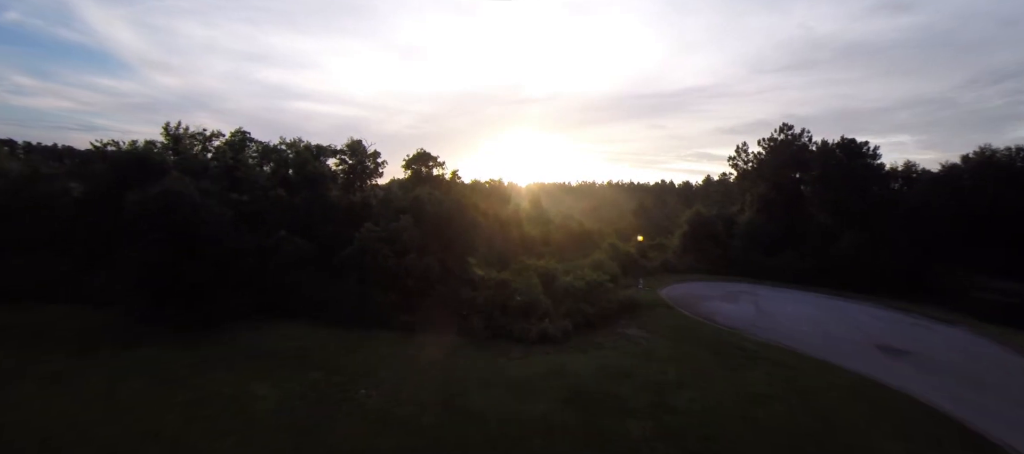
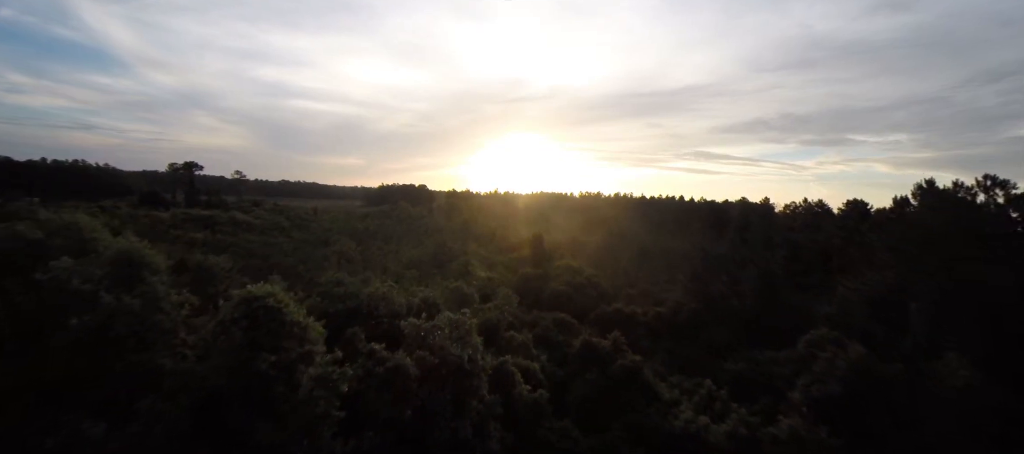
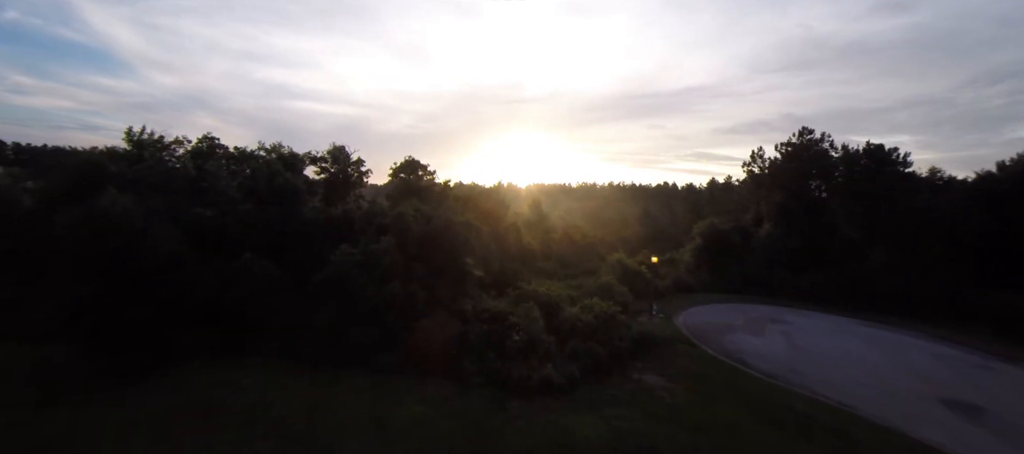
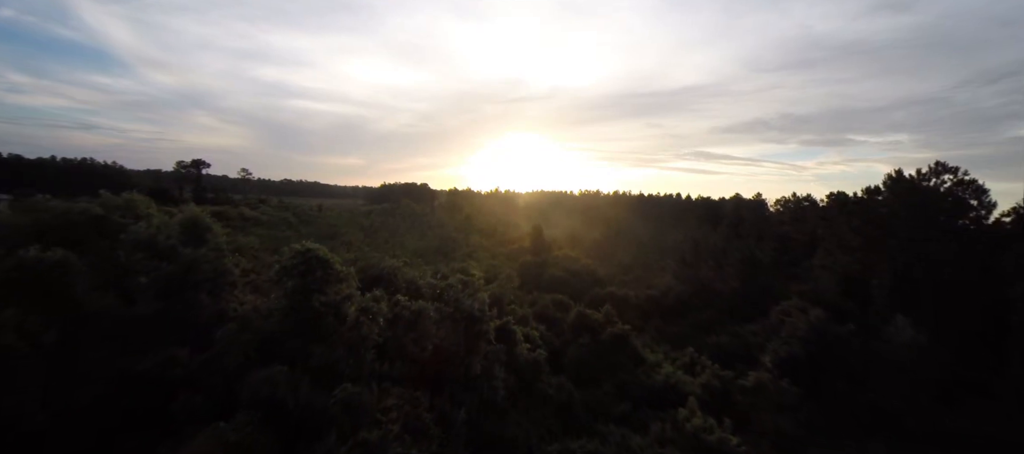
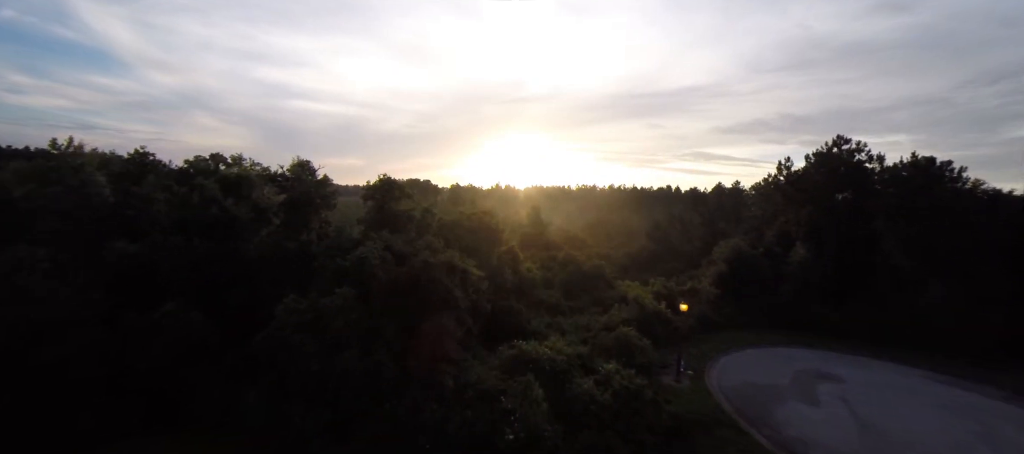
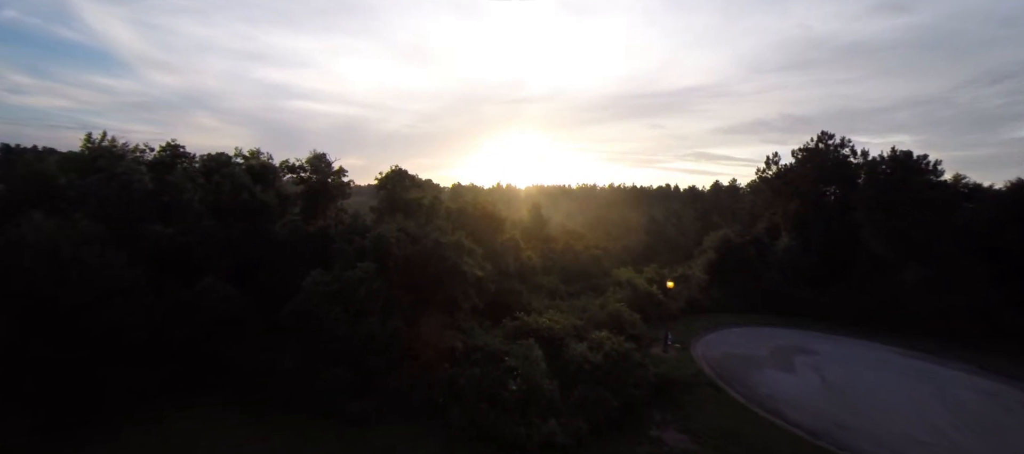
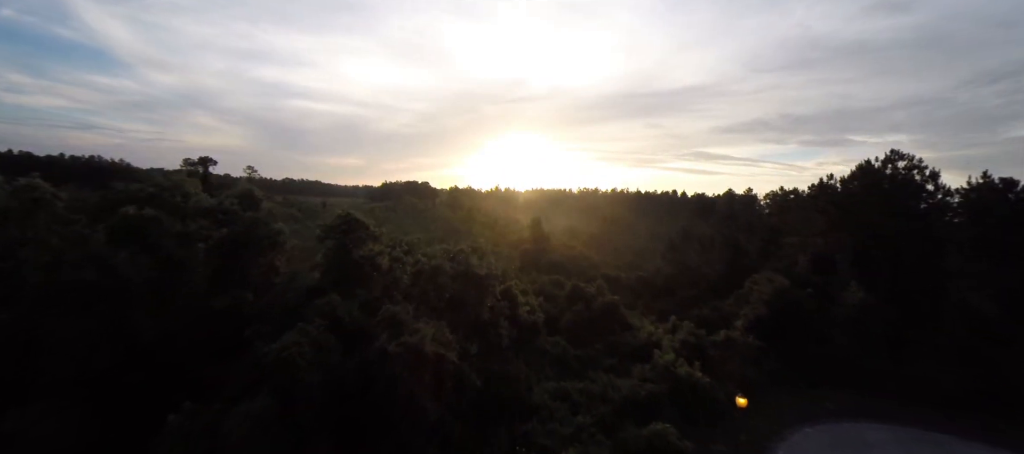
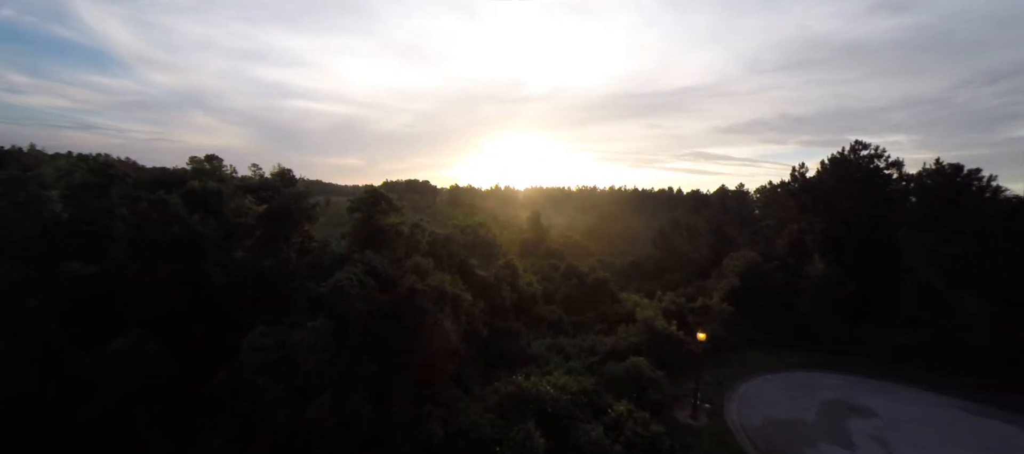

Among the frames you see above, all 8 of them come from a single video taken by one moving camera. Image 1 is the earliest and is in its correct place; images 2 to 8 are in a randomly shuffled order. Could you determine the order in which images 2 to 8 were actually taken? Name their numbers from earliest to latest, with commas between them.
3, 6, 5, 8, 7, 4, 2
